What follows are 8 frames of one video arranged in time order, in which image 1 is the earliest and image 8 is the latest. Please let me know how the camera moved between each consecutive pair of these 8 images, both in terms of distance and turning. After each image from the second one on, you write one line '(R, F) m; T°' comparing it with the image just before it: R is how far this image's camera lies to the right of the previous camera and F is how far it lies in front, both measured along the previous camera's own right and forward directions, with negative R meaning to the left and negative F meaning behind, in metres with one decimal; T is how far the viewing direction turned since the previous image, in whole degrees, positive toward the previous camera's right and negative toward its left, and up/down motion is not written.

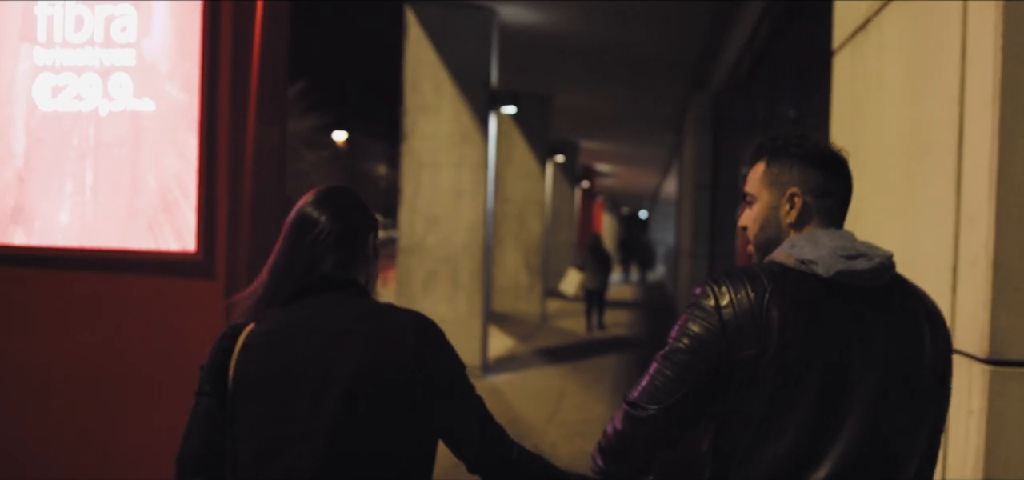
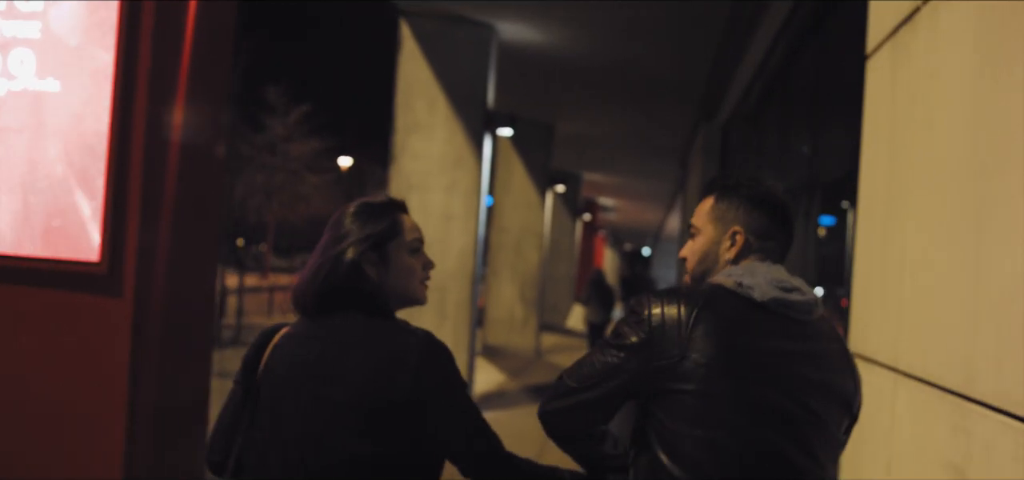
(+0.1, +0.6) m; 0°
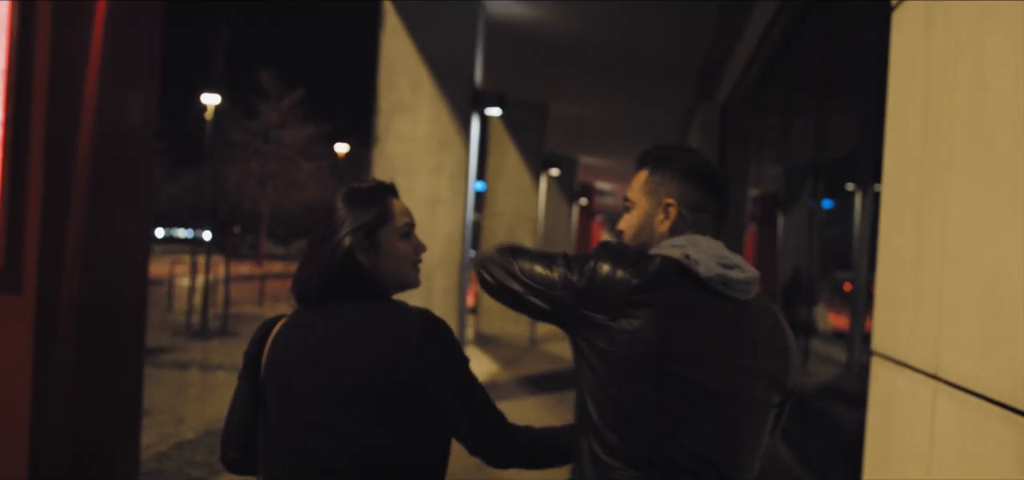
(+0.1, +0.4) m; 0°
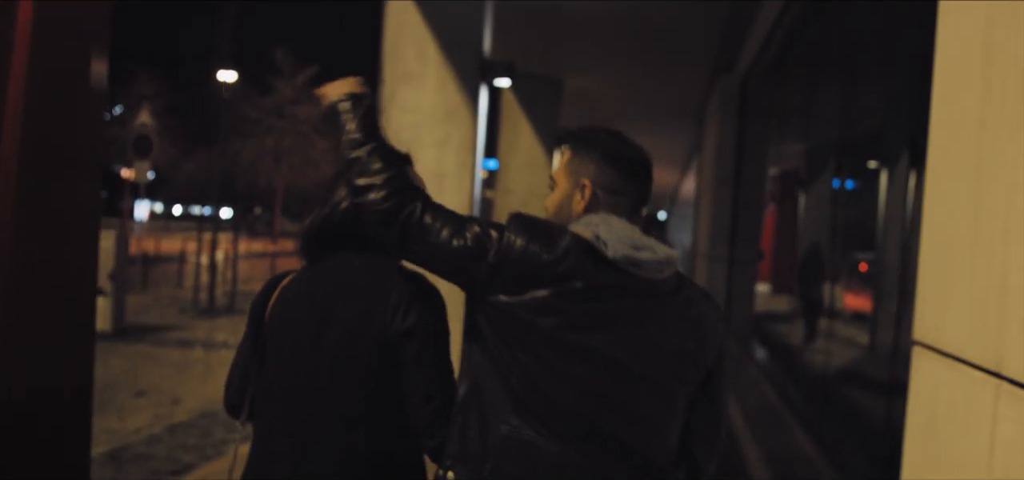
(+0.1, +0.3) m; -1°
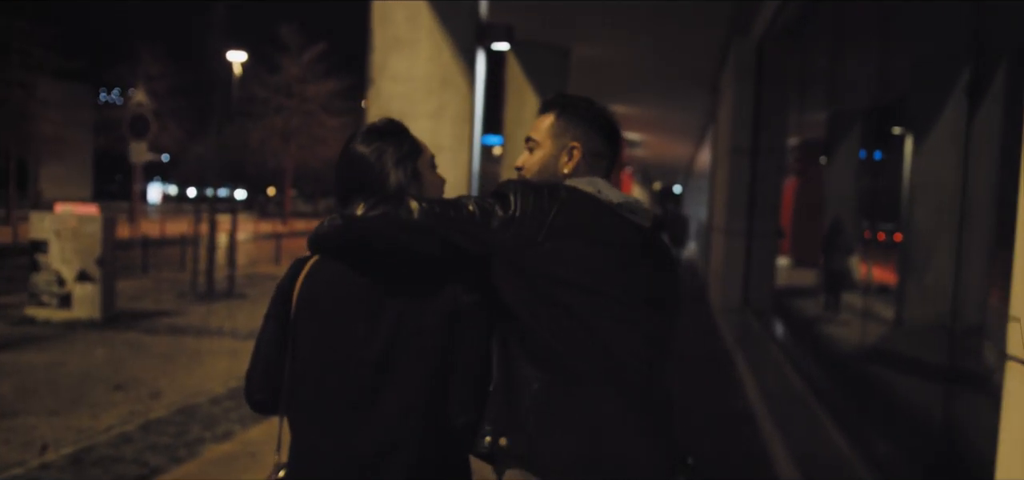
(+0.1, +0.6) m; -1°
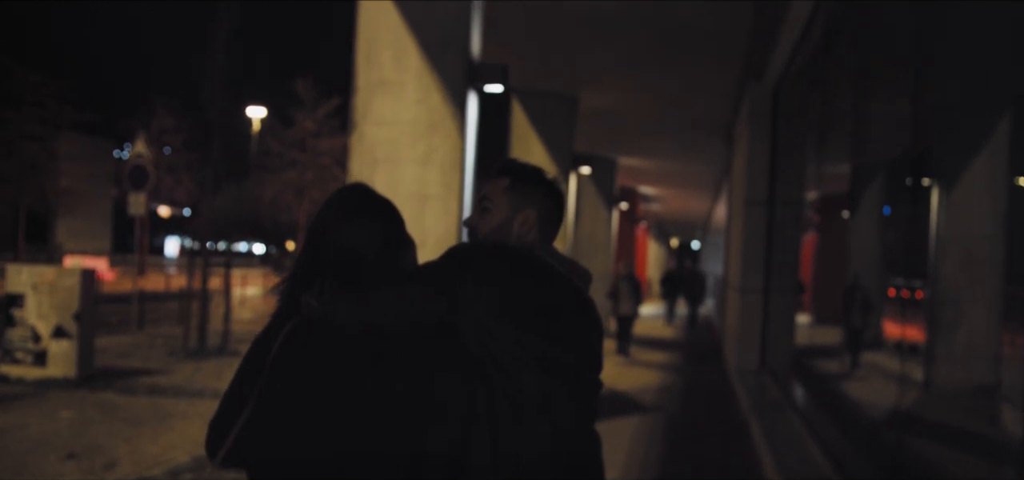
(+0.2, +0.6) m; -1°
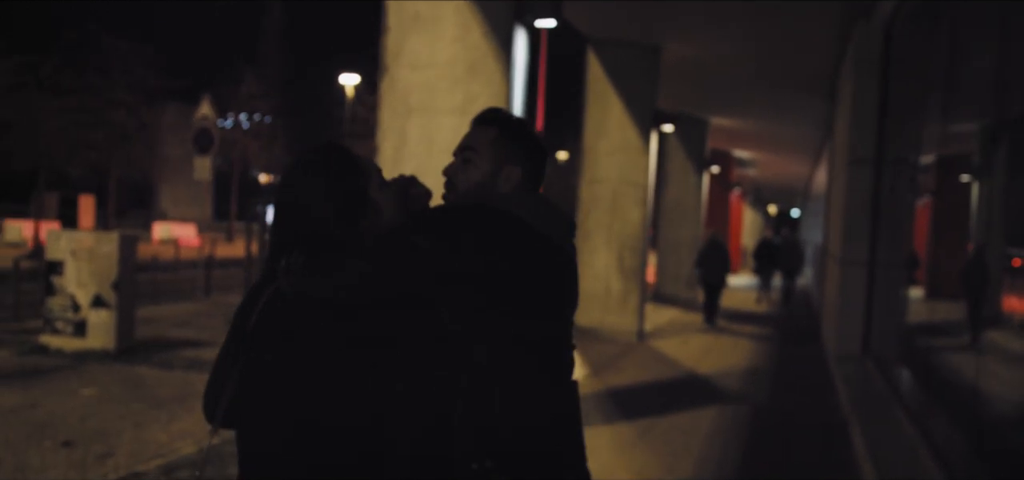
(+0.3, +1.1) m; -6°
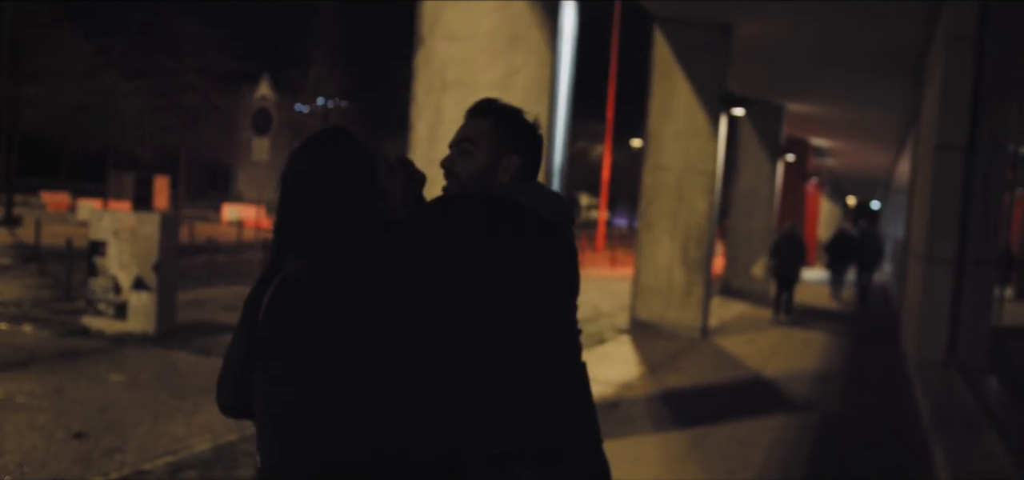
(+0.2, +0.6) m; -5°
